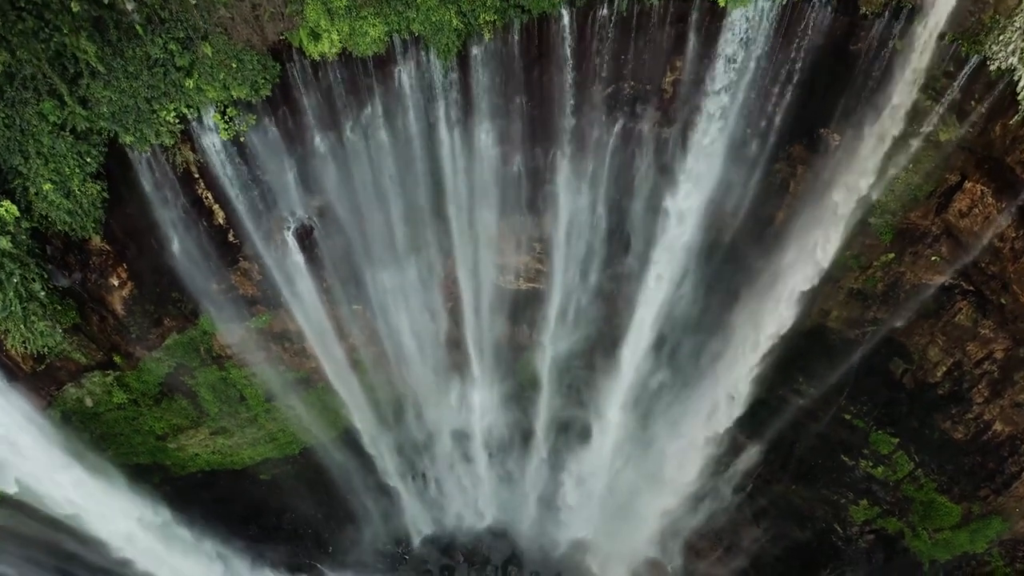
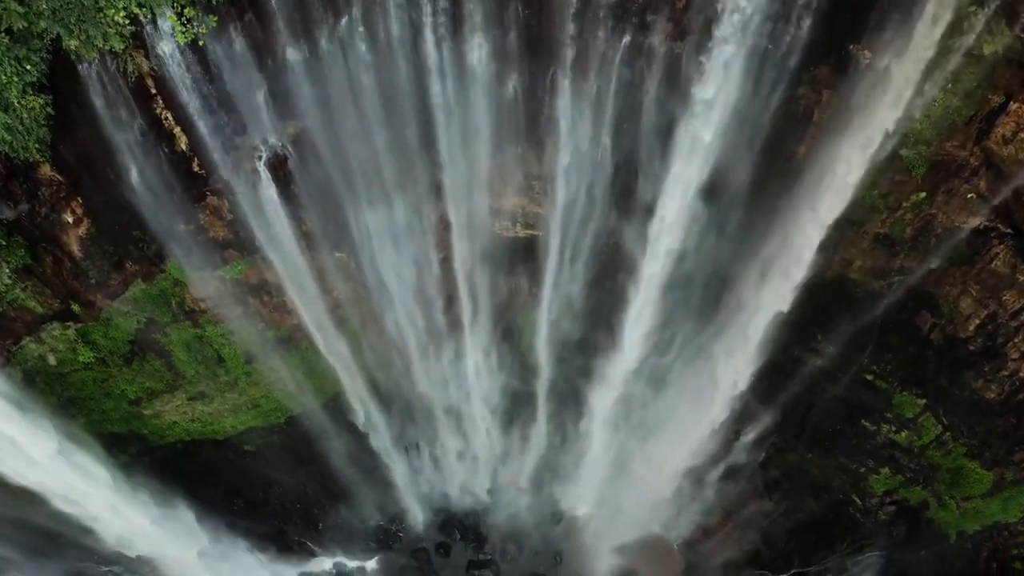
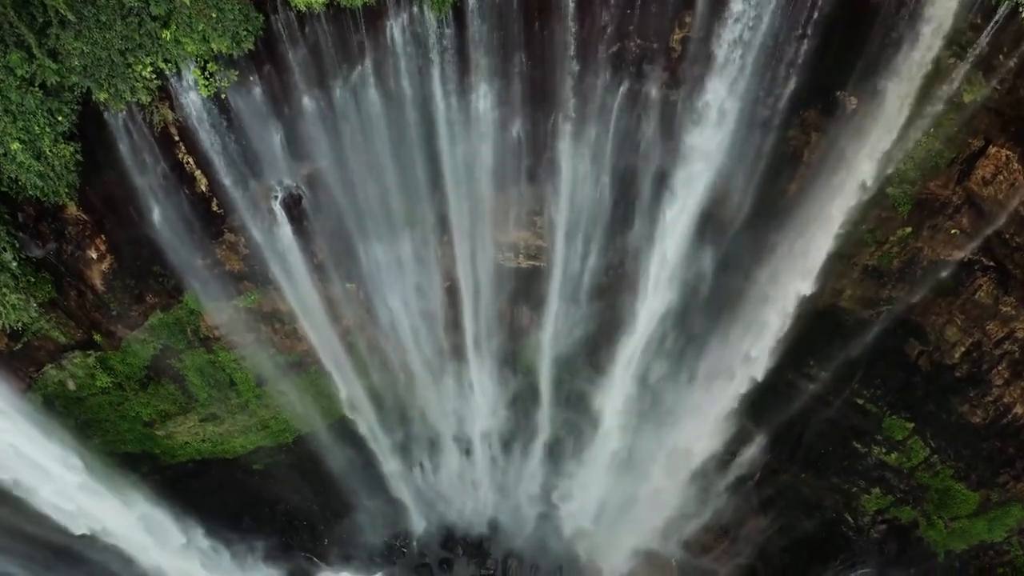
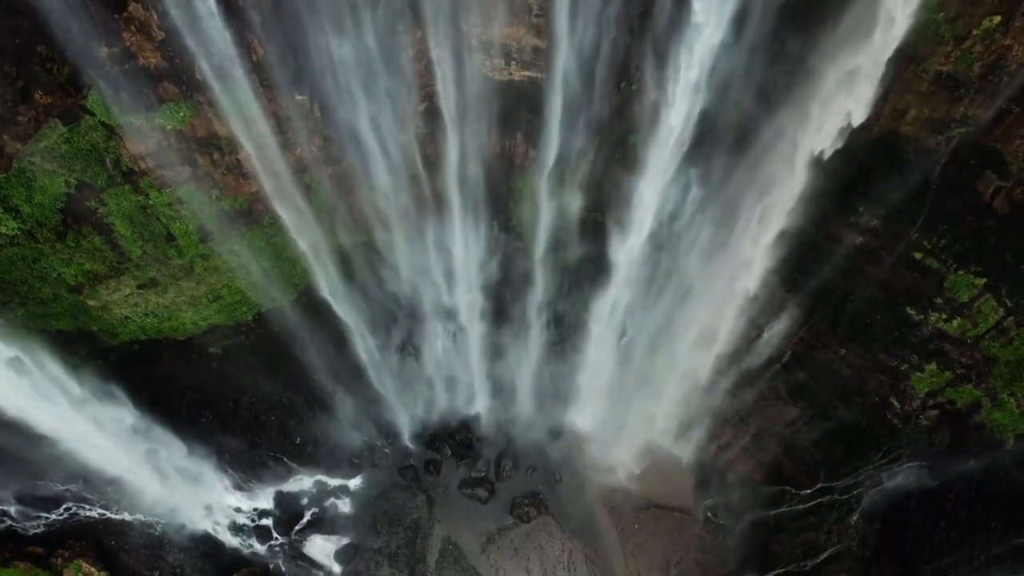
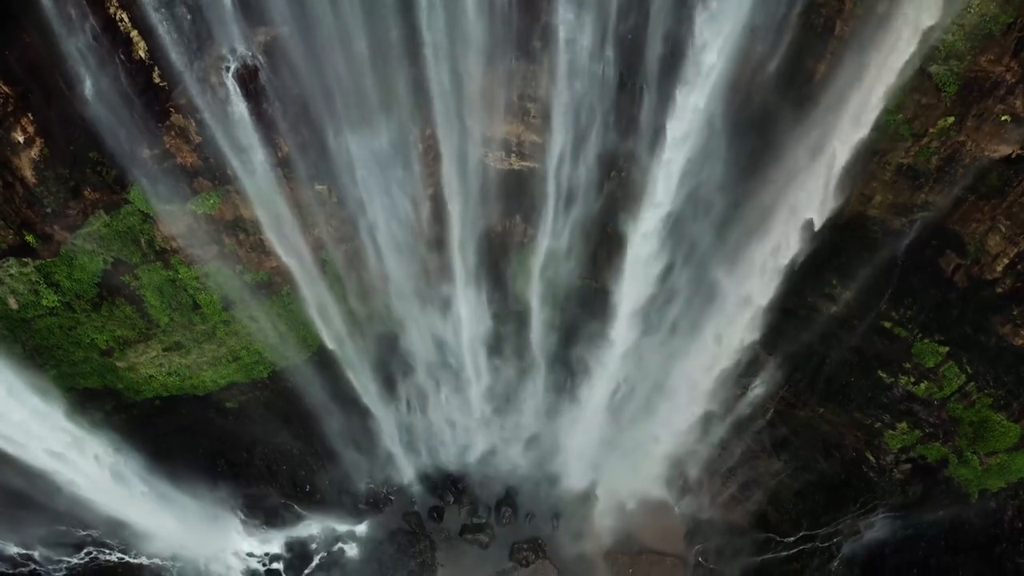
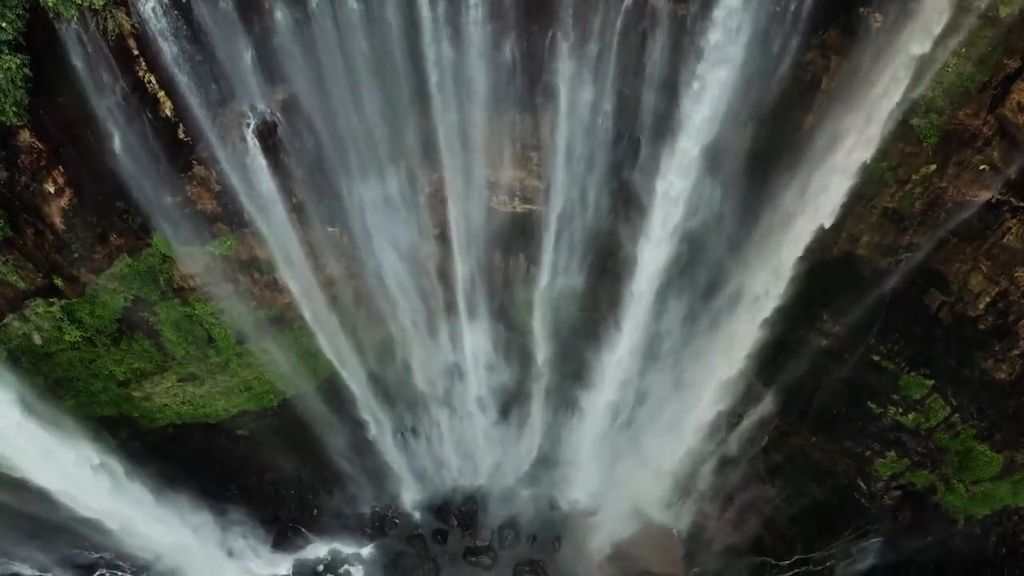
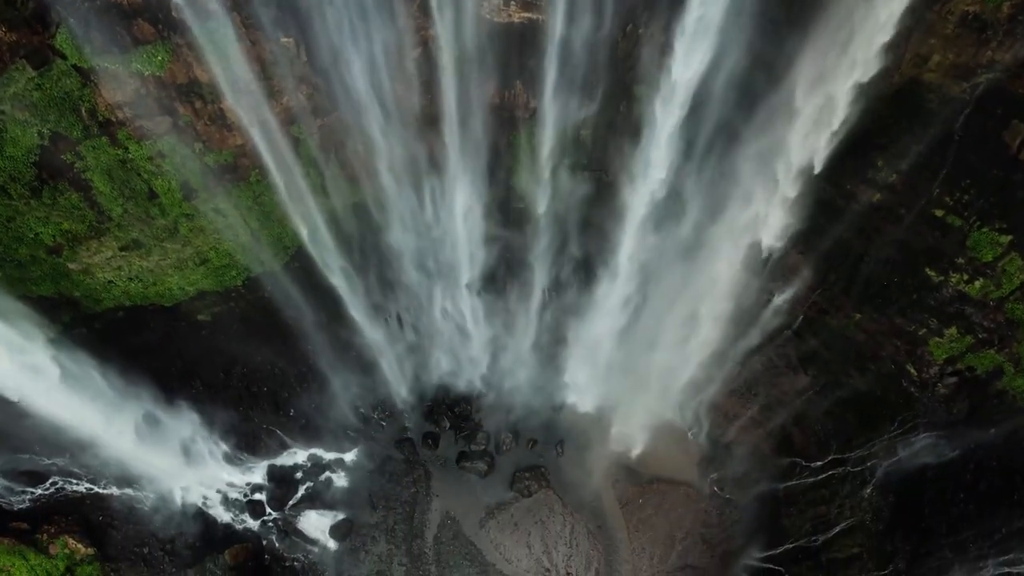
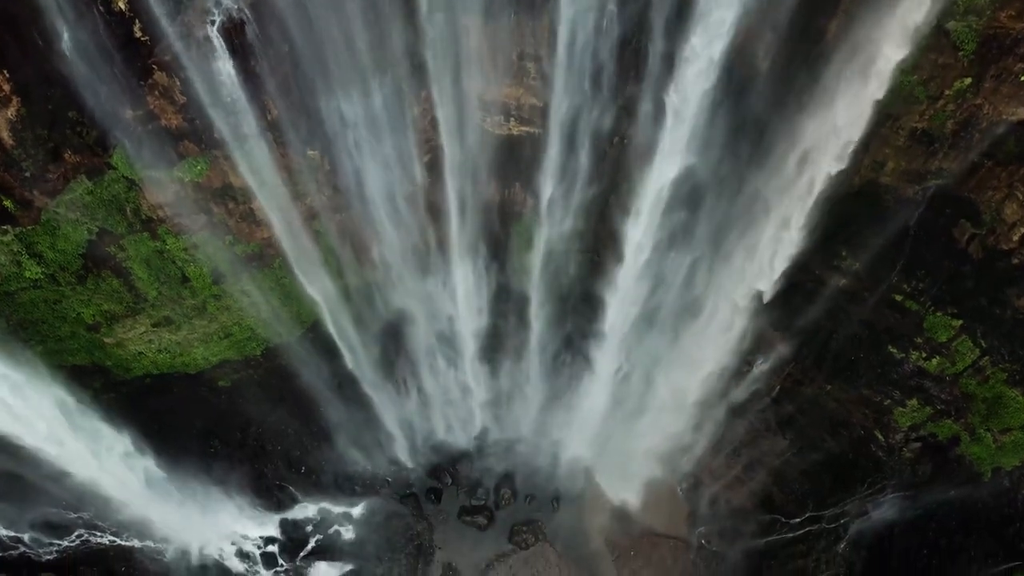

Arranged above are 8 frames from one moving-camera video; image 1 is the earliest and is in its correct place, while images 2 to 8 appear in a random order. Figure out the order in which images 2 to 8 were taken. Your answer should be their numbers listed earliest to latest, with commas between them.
3, 2, 6, 5, 8, 4, 7
